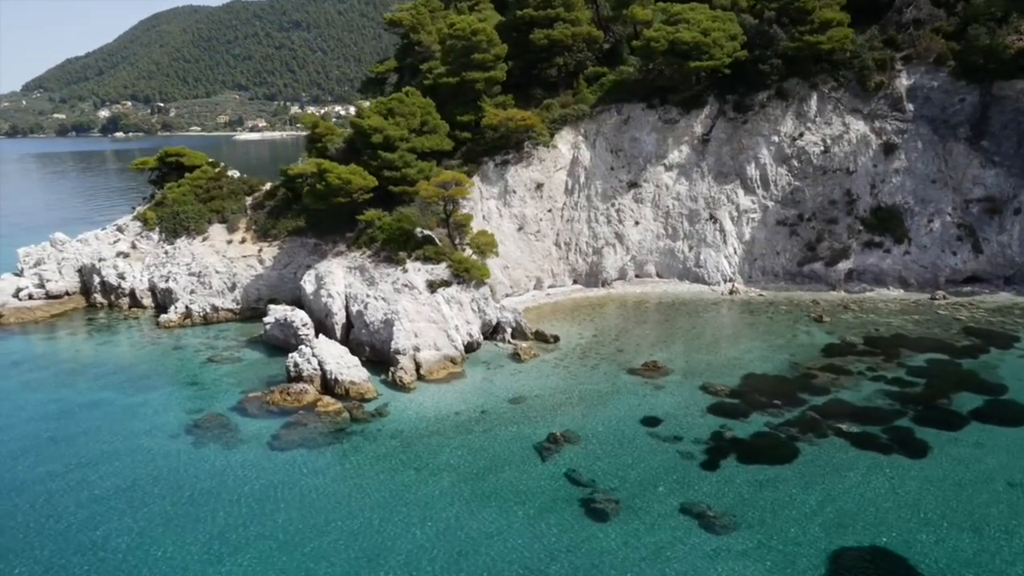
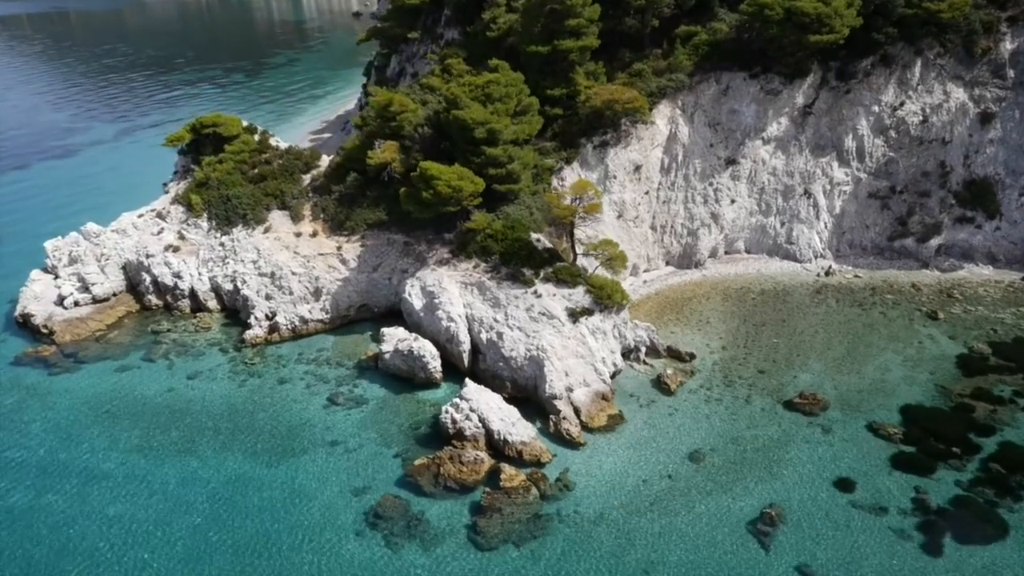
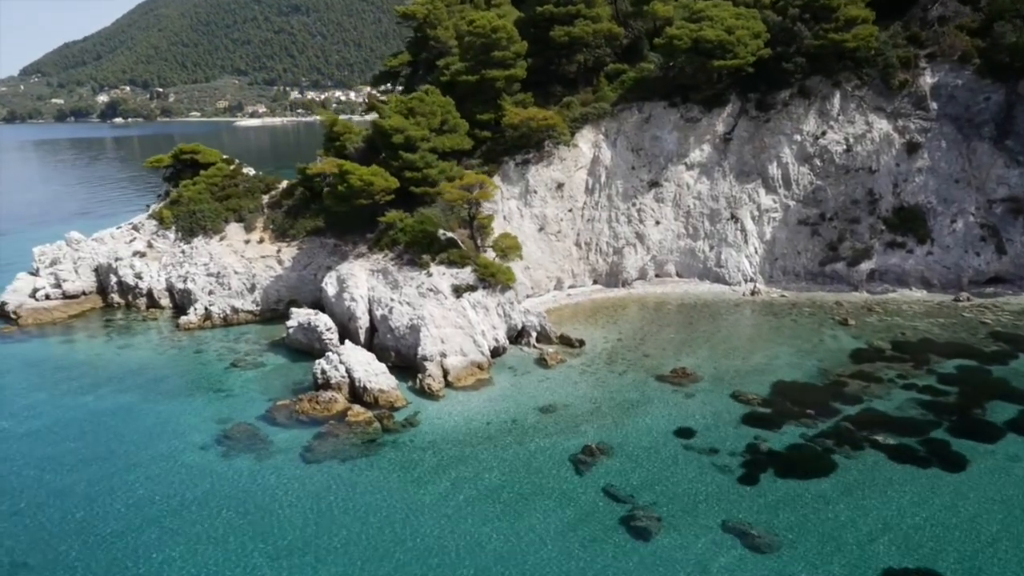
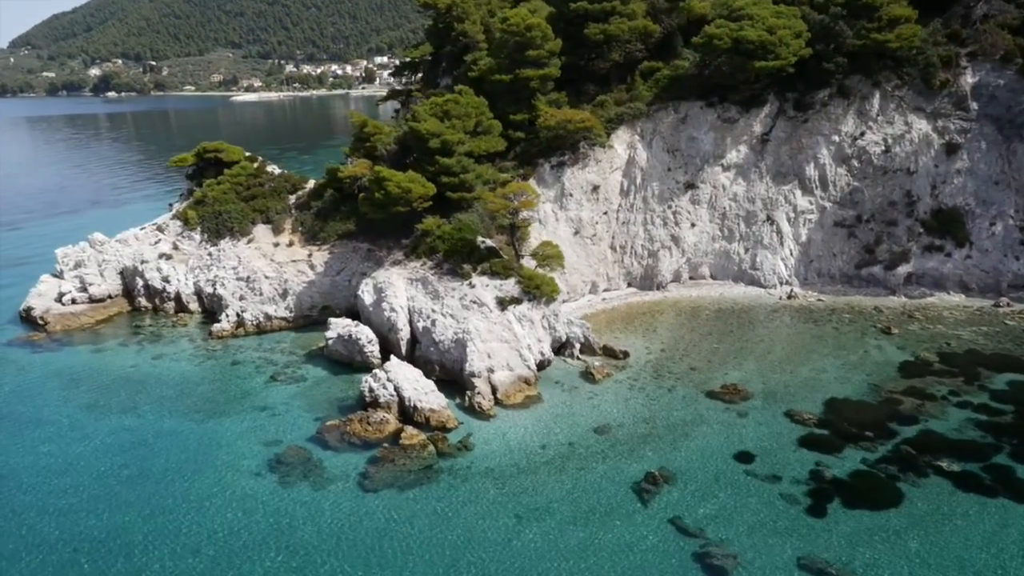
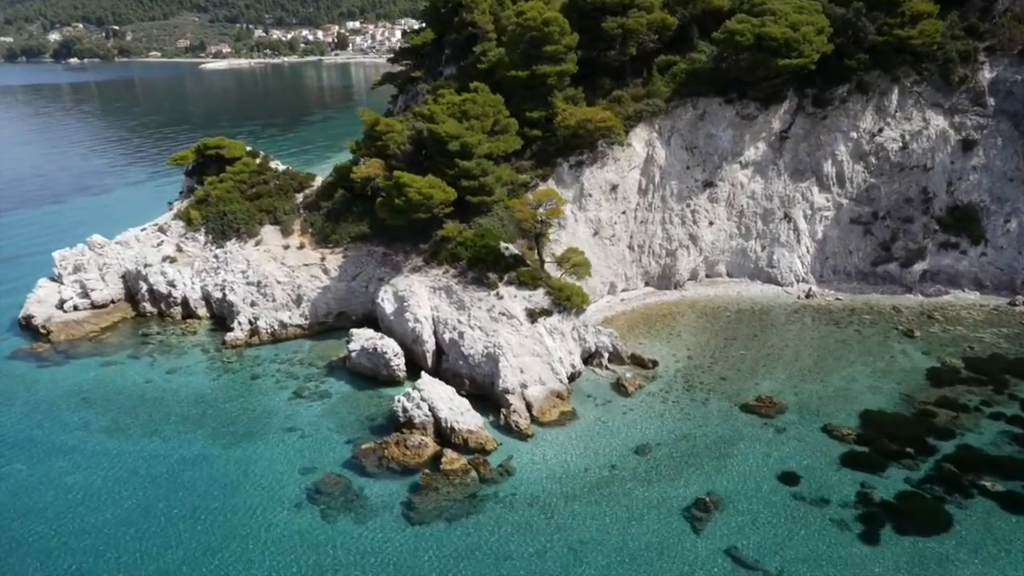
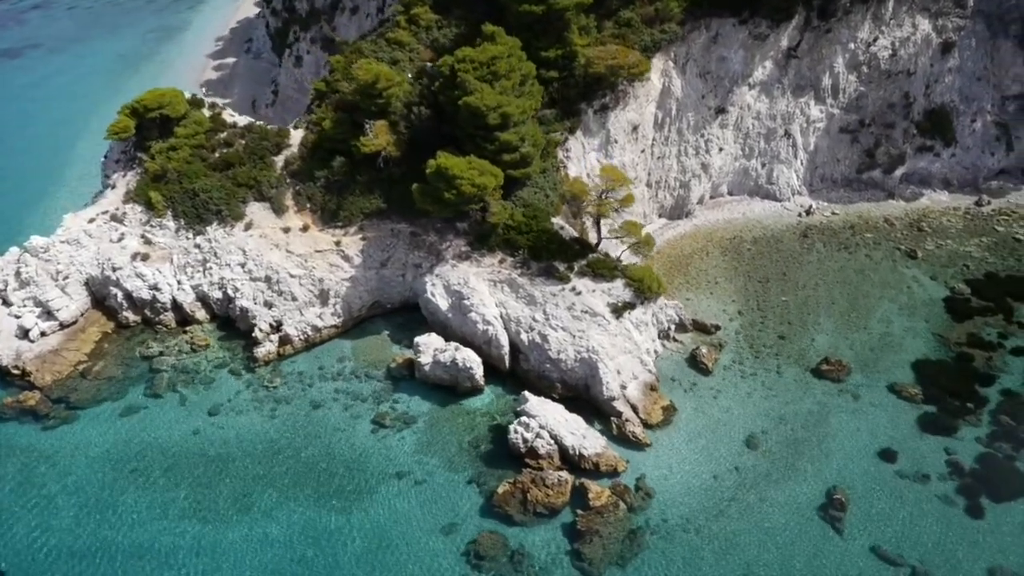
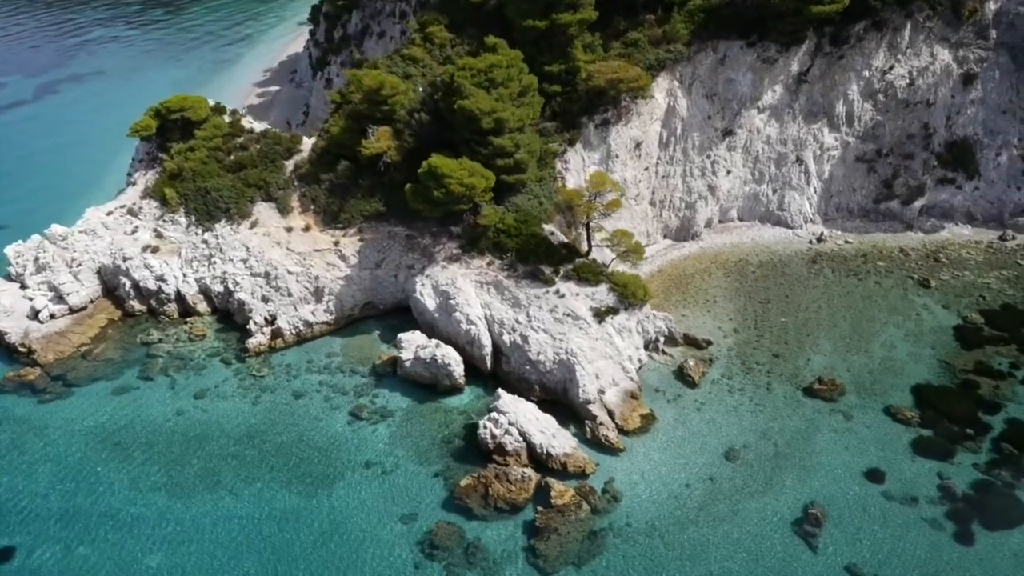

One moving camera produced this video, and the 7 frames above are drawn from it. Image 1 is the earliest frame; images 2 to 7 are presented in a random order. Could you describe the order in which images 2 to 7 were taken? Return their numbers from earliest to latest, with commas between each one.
3, 4, 5, 2, 7, 6
